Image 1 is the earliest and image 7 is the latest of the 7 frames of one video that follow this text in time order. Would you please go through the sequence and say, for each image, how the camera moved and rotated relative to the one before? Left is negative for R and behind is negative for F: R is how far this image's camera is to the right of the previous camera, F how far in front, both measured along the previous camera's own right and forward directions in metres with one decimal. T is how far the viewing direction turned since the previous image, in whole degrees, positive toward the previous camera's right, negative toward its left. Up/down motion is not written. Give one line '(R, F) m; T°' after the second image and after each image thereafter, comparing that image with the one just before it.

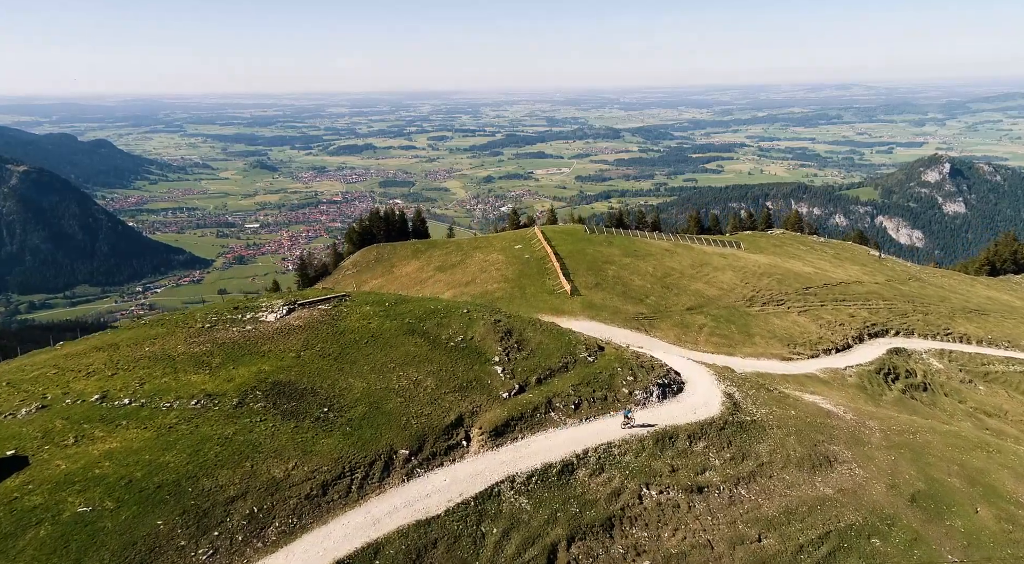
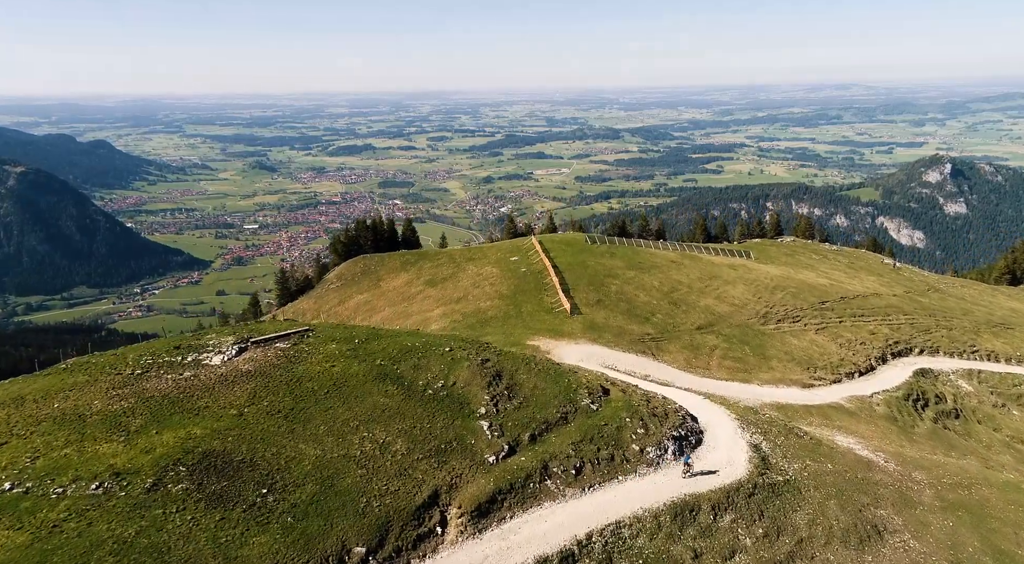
(+0.6, +7.7) m; 0°
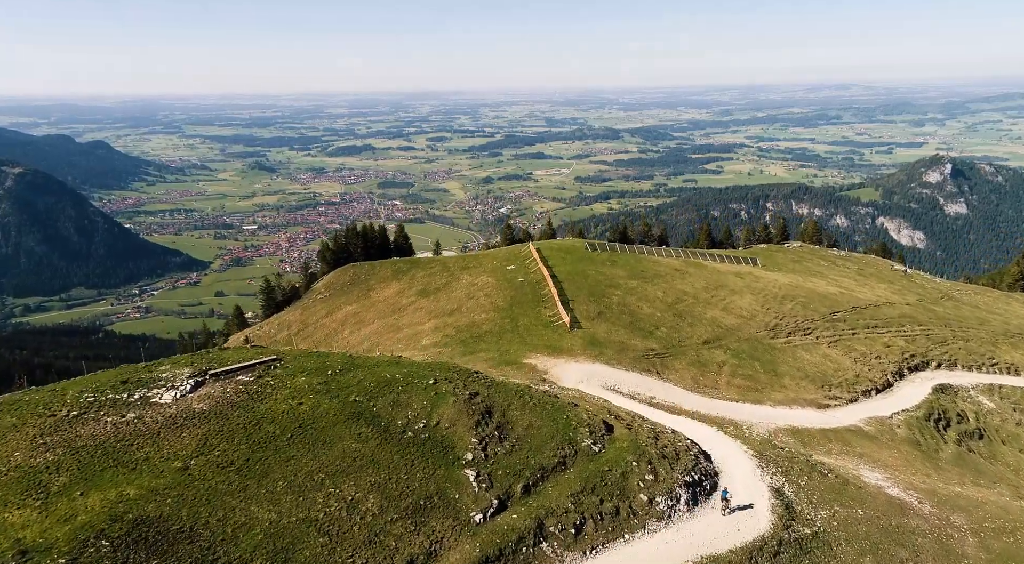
(+0.4, +5.0) m; 0°
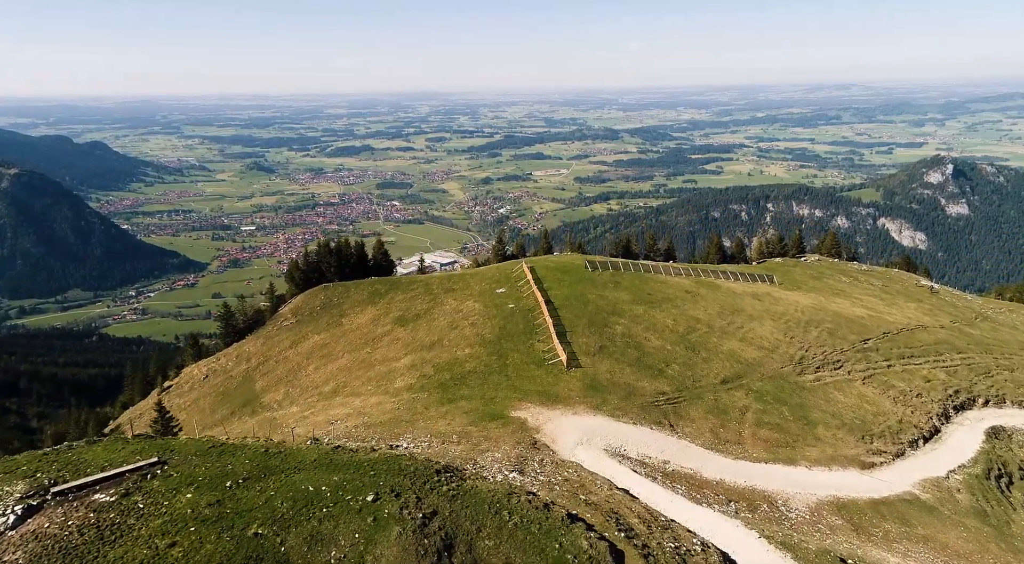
(+1.2, +11.6) m; 0°
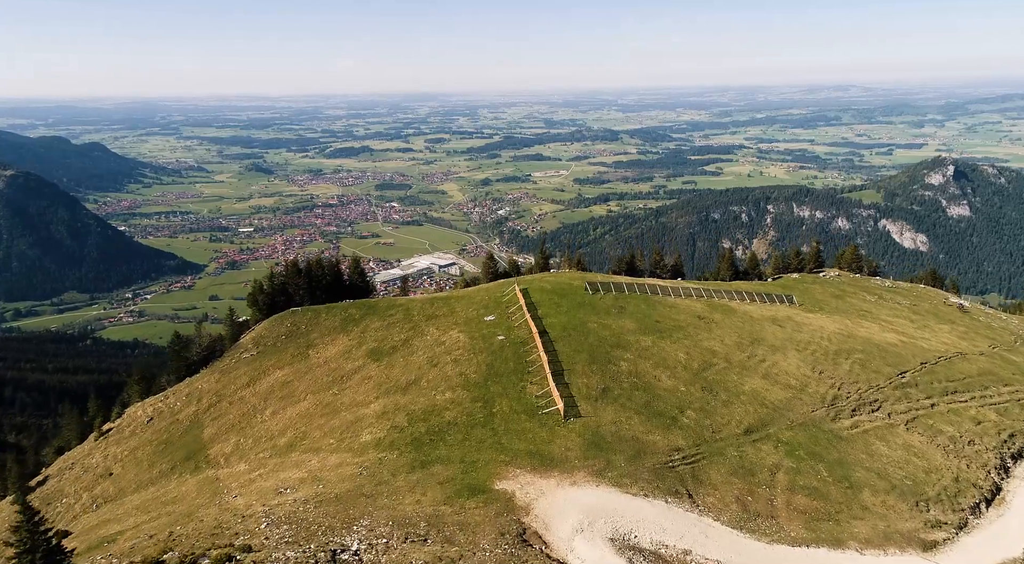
(+1.0, +10.9) m; 0°
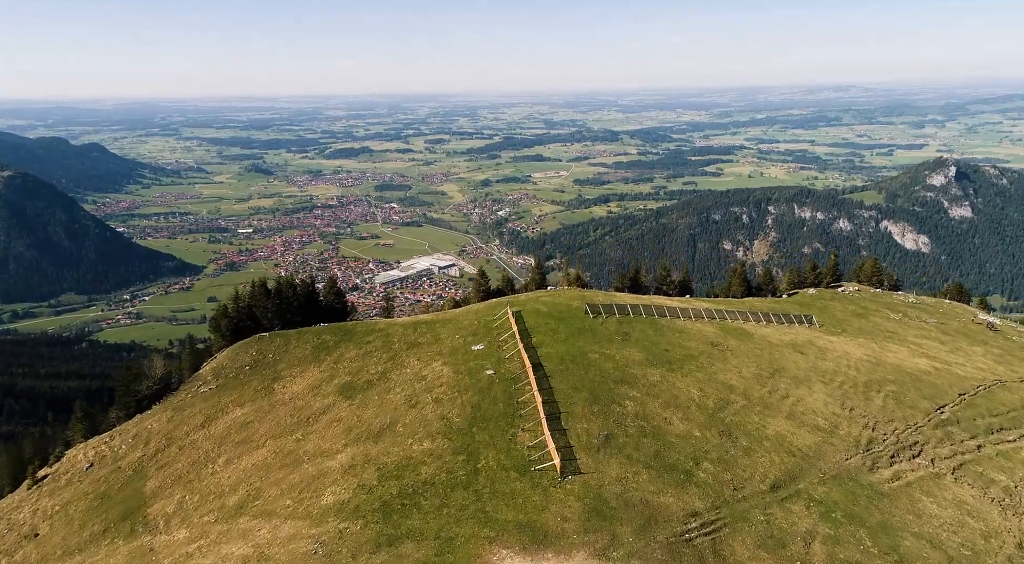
(+0.9, +8.9) m; 0°
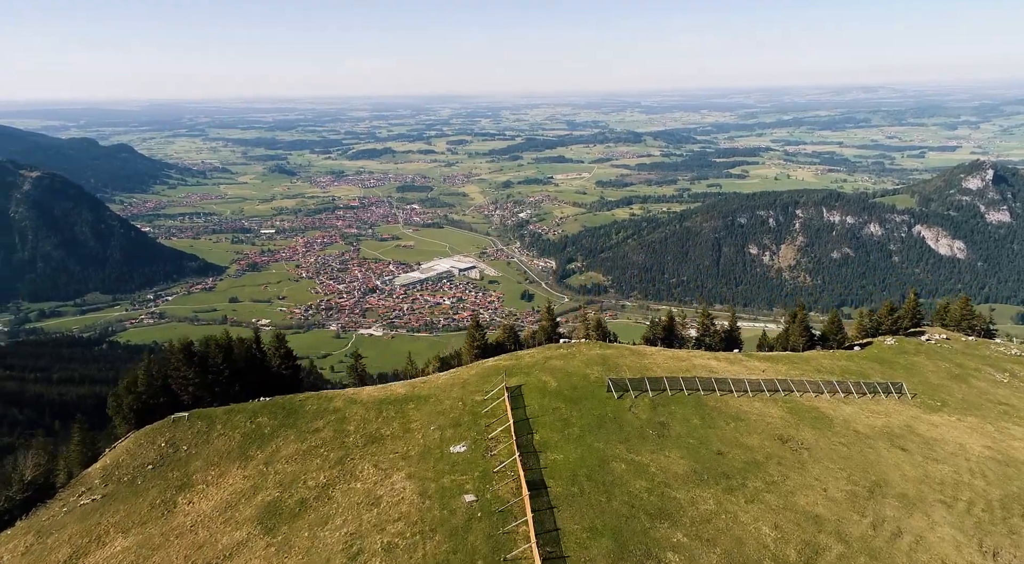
(+1.9, +20.1) m; -2°
